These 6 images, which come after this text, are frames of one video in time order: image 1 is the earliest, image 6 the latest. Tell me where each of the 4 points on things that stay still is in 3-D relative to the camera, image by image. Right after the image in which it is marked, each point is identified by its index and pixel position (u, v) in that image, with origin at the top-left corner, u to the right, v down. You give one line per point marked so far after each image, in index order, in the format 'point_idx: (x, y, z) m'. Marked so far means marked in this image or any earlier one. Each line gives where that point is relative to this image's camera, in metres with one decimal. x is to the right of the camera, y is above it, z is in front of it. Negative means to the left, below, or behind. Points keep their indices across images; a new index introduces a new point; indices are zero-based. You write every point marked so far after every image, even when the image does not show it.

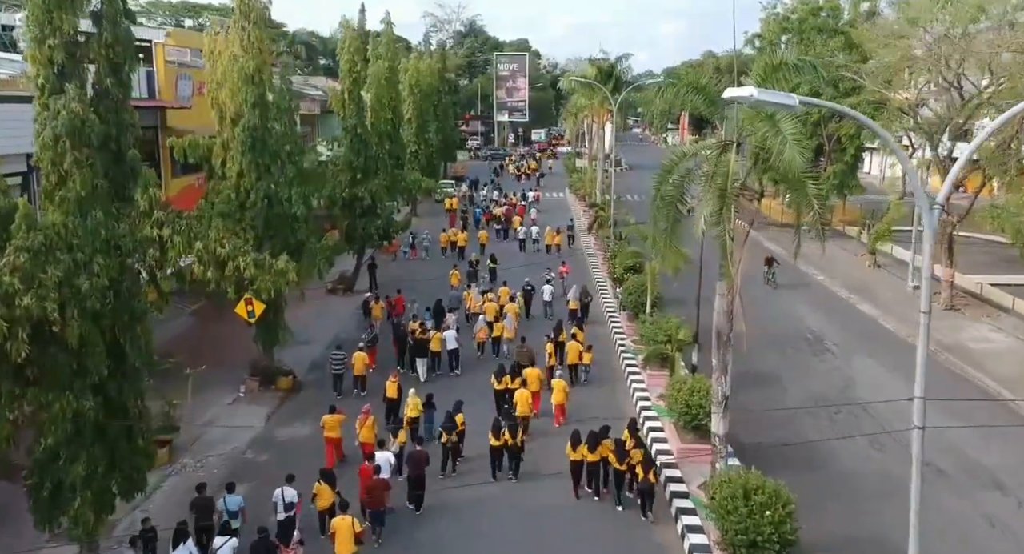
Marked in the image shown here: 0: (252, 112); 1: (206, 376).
0: (-4.8, +3.1, +18.8) m
1: (-5.9, -1.9, +19.6) m
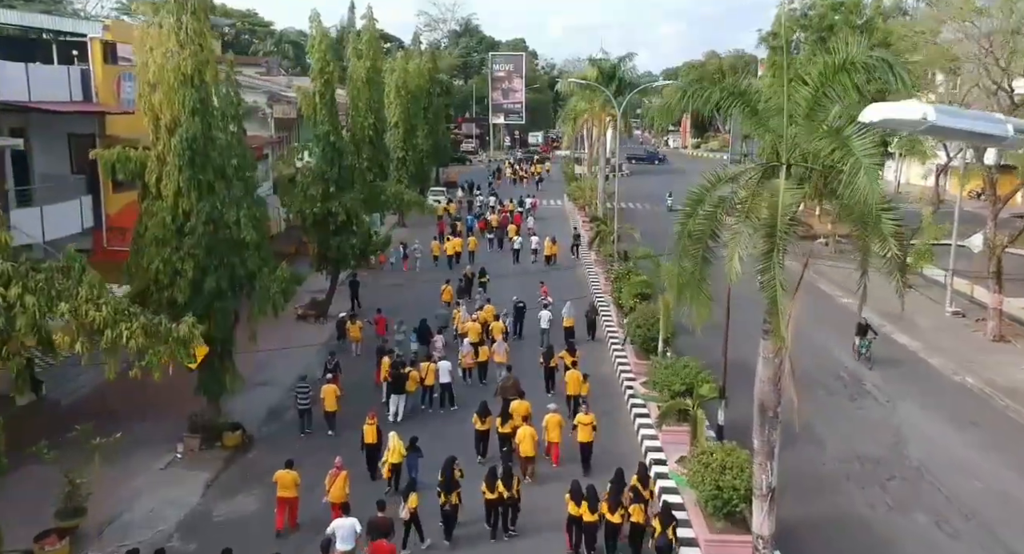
0: (-5.0, +2.4, +15.7) m
1: (-6.1, -2.5, +16.5) m
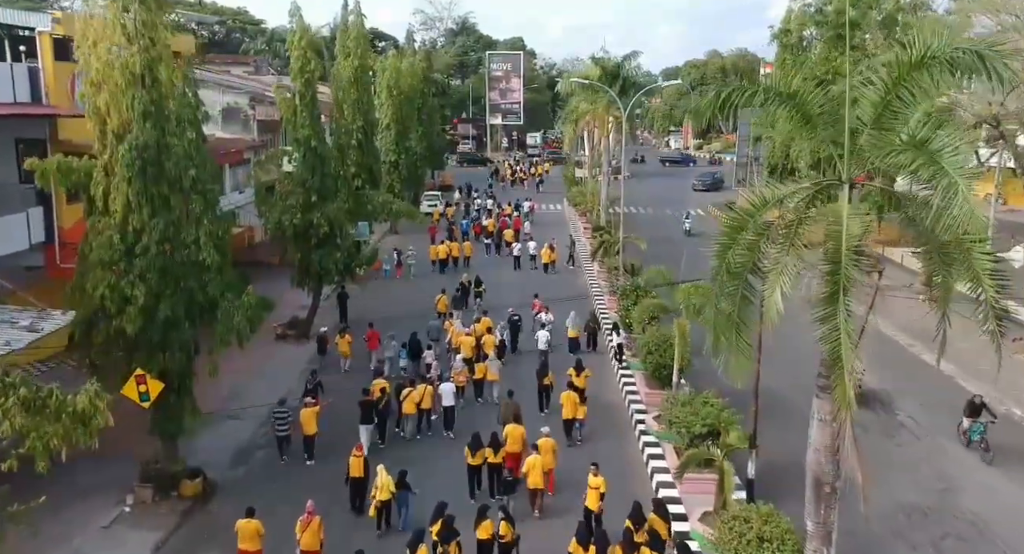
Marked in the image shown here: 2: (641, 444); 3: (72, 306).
0: (-5.0, +2.1, +13.7) m
1: (-6.1, -2.9, +14.5) m
2: (+2.2, -2.9, +17.4) m
3: (-6.2, -0.4, +14.2) m
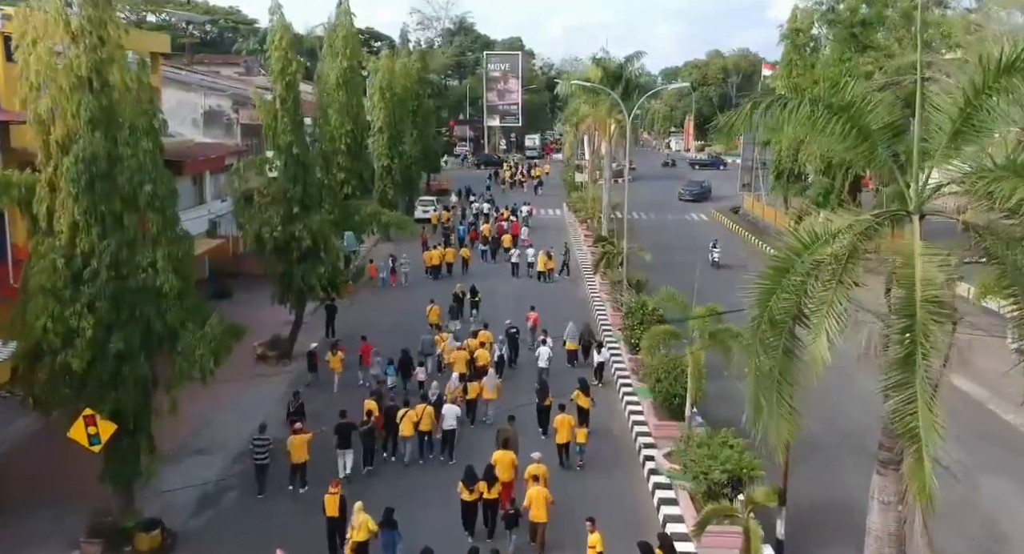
0: (-5.1, +1.7, +12.1) m
1: (-6.2, -3.3, +12.9) m
2: (+2.2, -3.2, +15.8) m
3: (-6.2, -0.8, +12.6) m
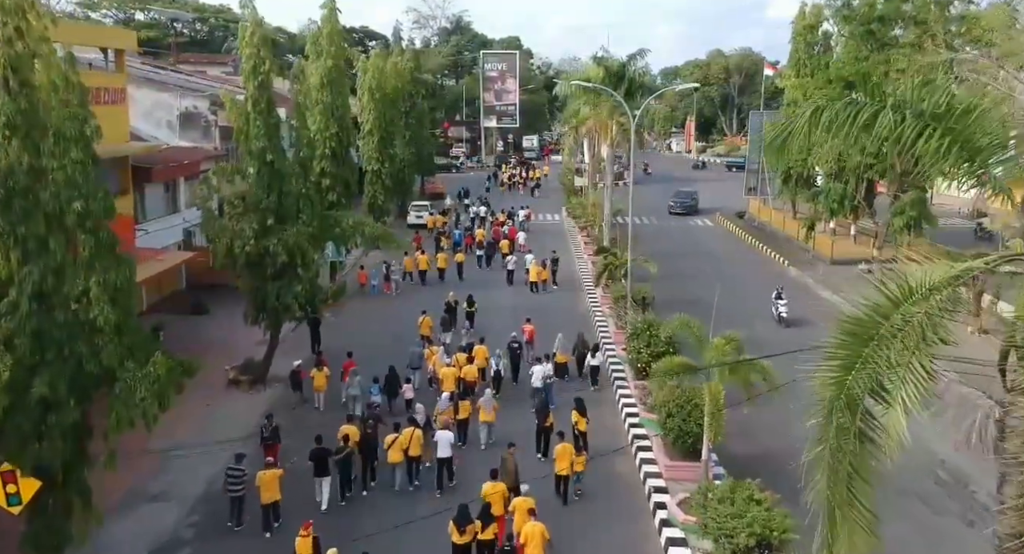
0: (-5.2, +1.4, +10.3) m
1: (-6.3, -3.6, +11.1) m
2: (+2.1, -3.6, +14.0) m
3: (-6.3, -1.1, +10.8) m
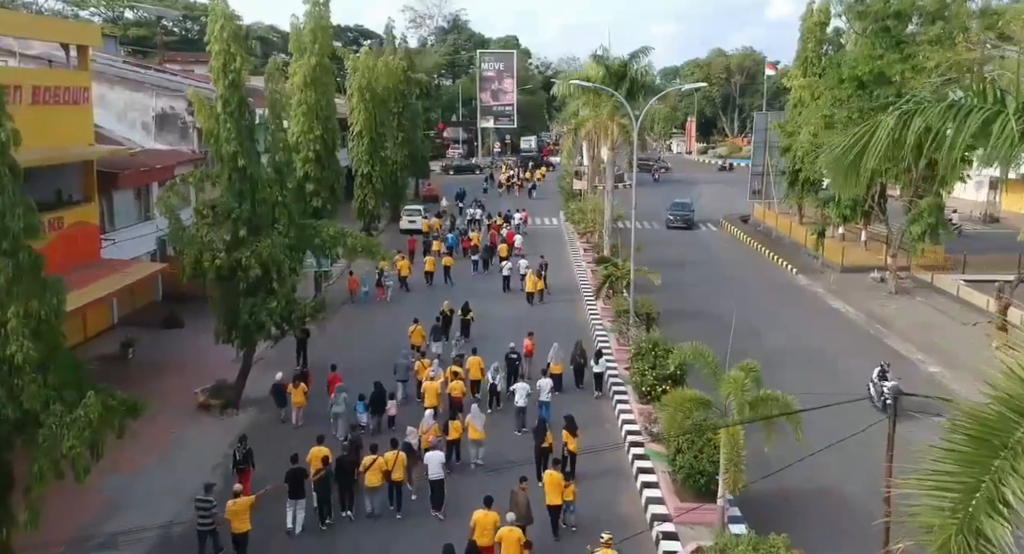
0: (-5.3, +1.1, +8.7) m
1: (-6.4, -3.9, +9.5) m
2: (+2.0, -3.9, +12.4) m
3: (-6.4, -1.4, +9.2) m
